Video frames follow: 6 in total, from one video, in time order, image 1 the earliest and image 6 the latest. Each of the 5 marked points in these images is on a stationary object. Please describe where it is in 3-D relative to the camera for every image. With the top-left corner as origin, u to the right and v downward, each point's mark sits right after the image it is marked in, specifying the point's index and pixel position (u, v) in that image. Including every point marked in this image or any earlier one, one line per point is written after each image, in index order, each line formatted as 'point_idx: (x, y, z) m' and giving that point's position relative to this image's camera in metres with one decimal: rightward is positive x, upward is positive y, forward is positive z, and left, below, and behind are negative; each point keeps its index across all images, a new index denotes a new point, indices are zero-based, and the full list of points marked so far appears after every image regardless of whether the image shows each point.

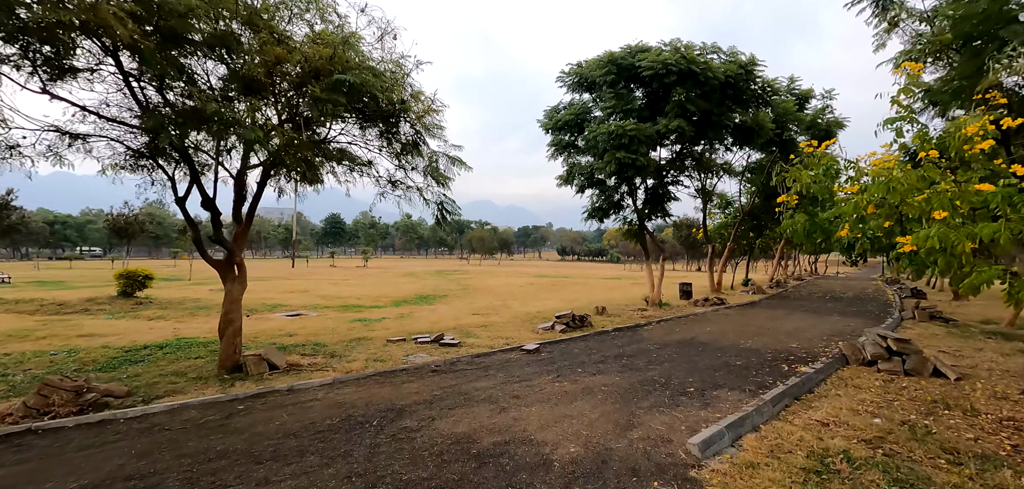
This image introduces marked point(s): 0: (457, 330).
0: (-1.3, -2.0, +12.0) m
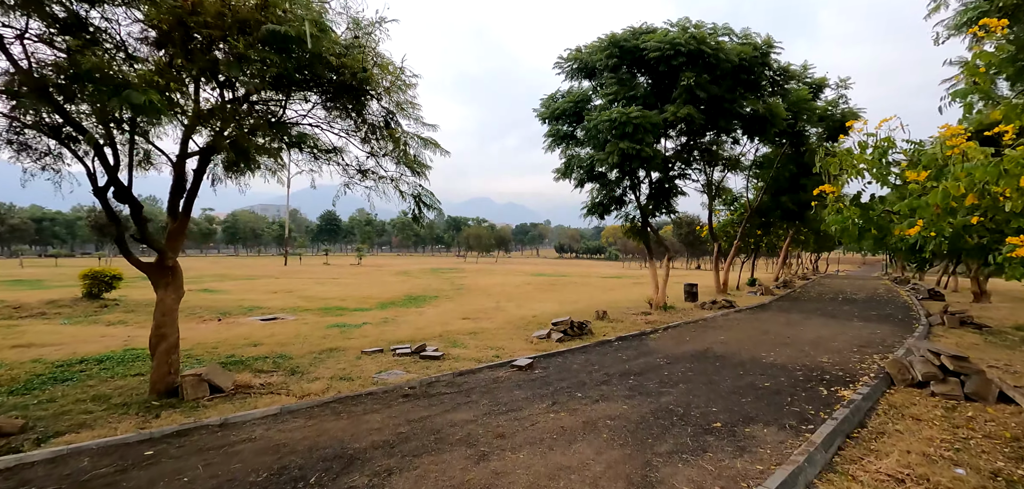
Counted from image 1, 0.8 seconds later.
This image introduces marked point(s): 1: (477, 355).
0: (-1.4, -2.0, +10.8) m
1: (-0.6, -2.0, +9.2) m
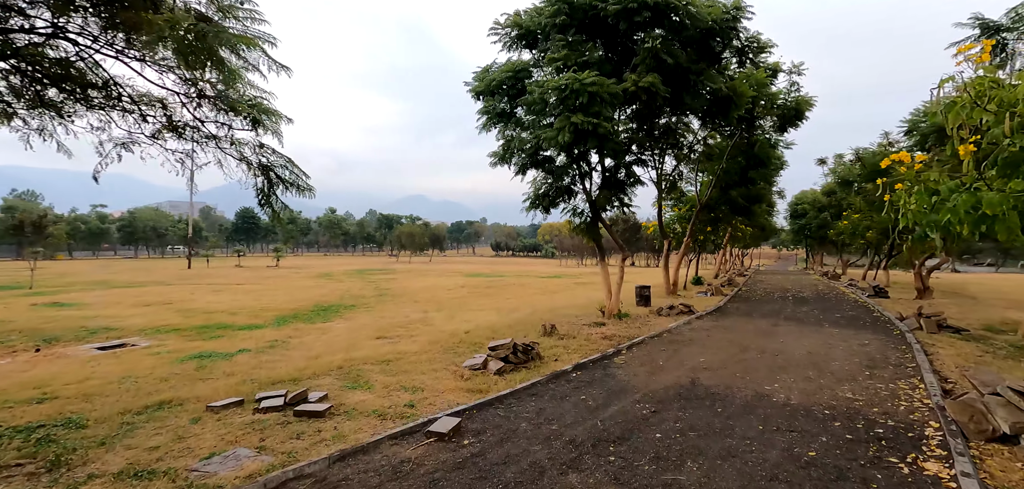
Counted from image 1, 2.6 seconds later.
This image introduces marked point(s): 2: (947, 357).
0: (-2.6, -2.0, +8.0) m
1: (-1.6, -2.0, +6.5) m
2: (+7.8, -2.0, +9.2) m
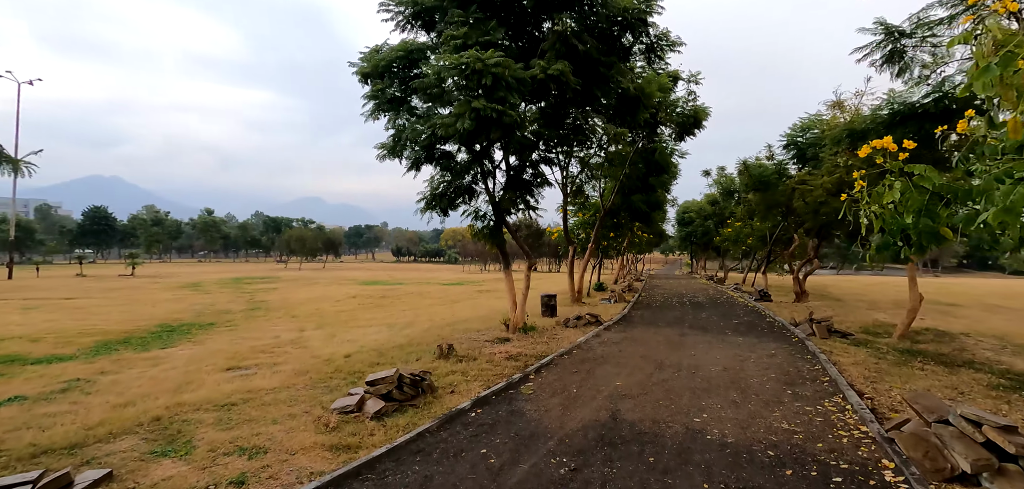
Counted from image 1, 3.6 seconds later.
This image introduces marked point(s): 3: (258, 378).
0: (-4.0, -2.1, +5.9) m
1: (-2.8, -2.1, +4.6) m
2: (+6.0, -2.1, +9.0) m
3: (-4.1, -2.1, +8.2) m
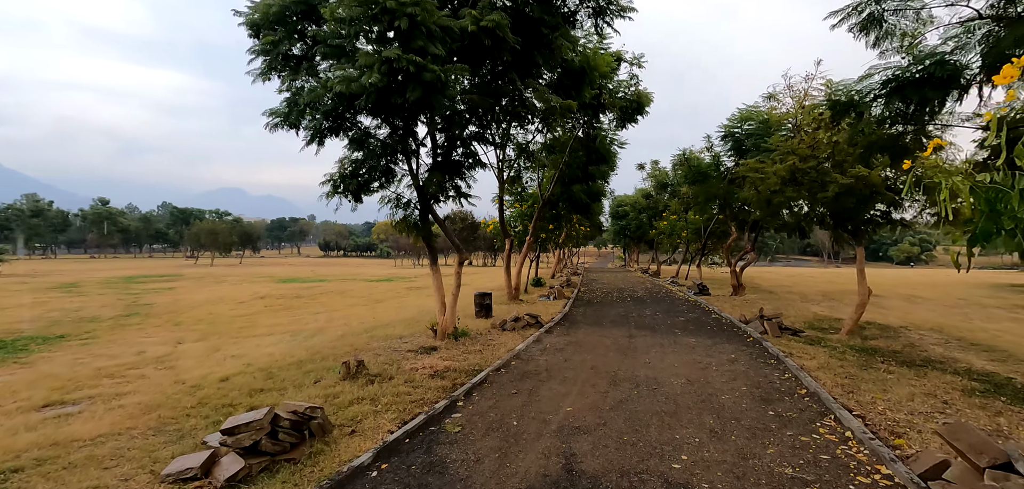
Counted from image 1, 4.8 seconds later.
0: (-4.7, -2.0, +3.7) m
1: (-3.3, -2.0, +2.5) m
2: (+4.8, -2.0, +8.0) m
3: (-5.0, -2.0, +6.0) m
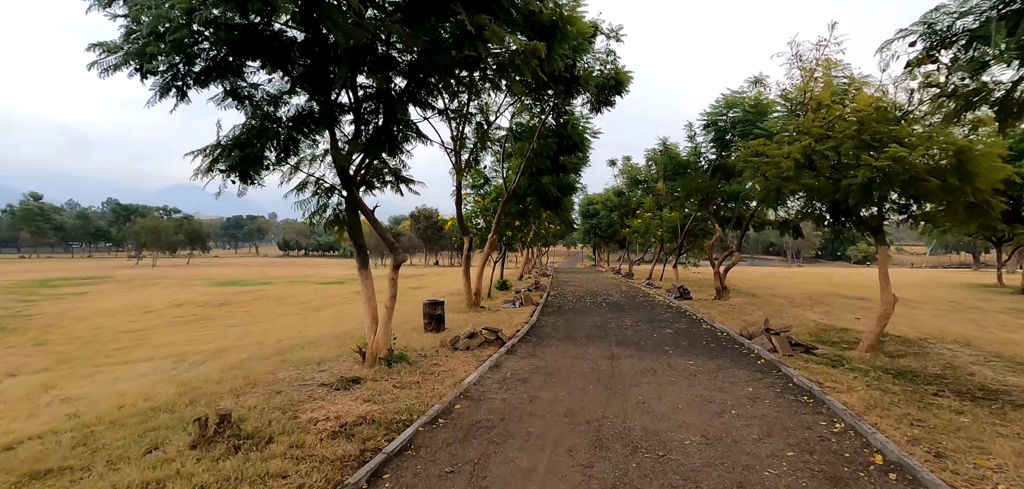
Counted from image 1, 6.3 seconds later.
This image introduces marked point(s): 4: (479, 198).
0: (-5.1, -2.0, +1.0) m
1: (-3.6, -2.0, -0.1) m
2: (+4.2, -2.0, +5.9) m
3: (-5.5, -2.0, +3.2) m
4: (-1.2, +1.7, +19.0) m
